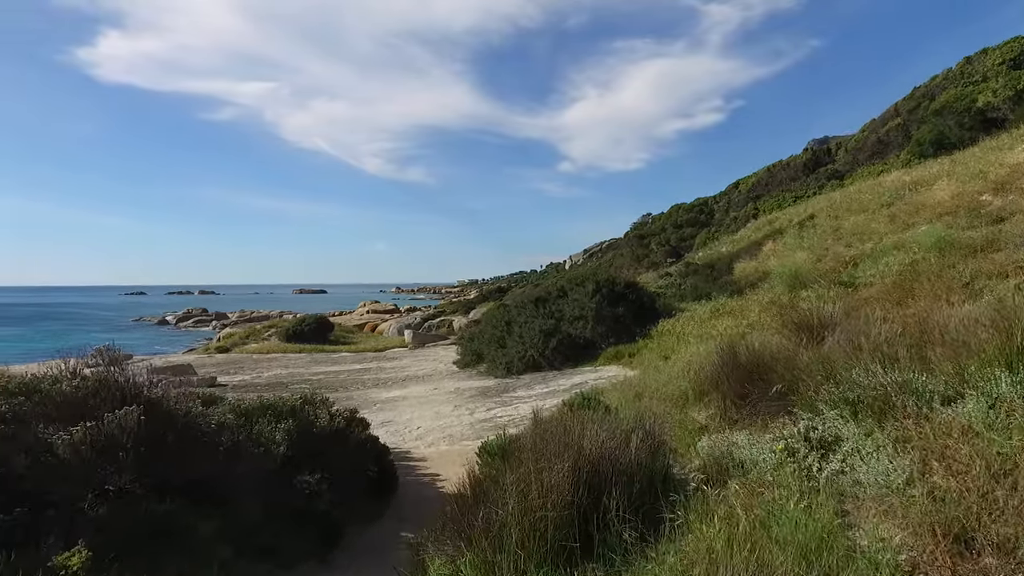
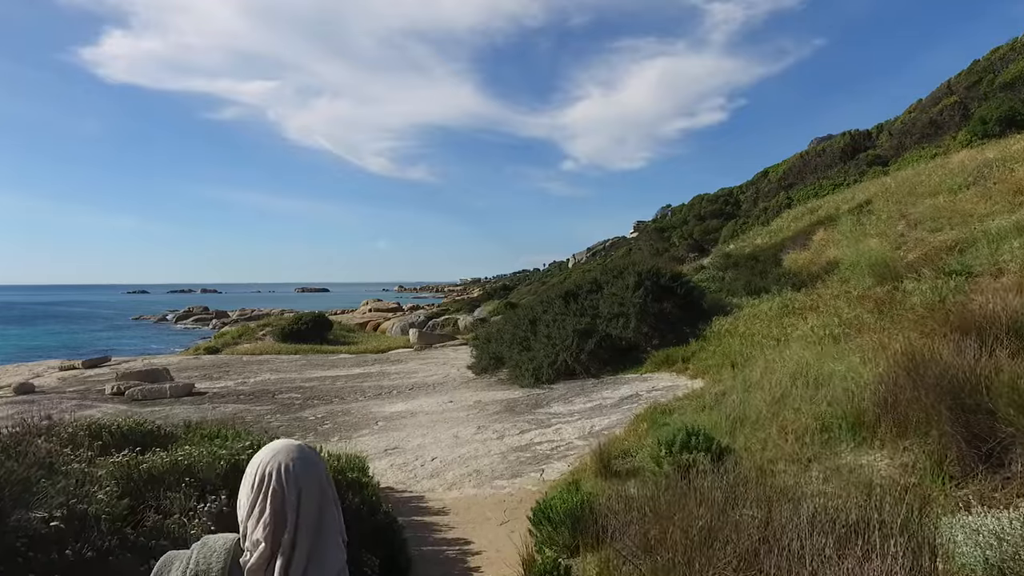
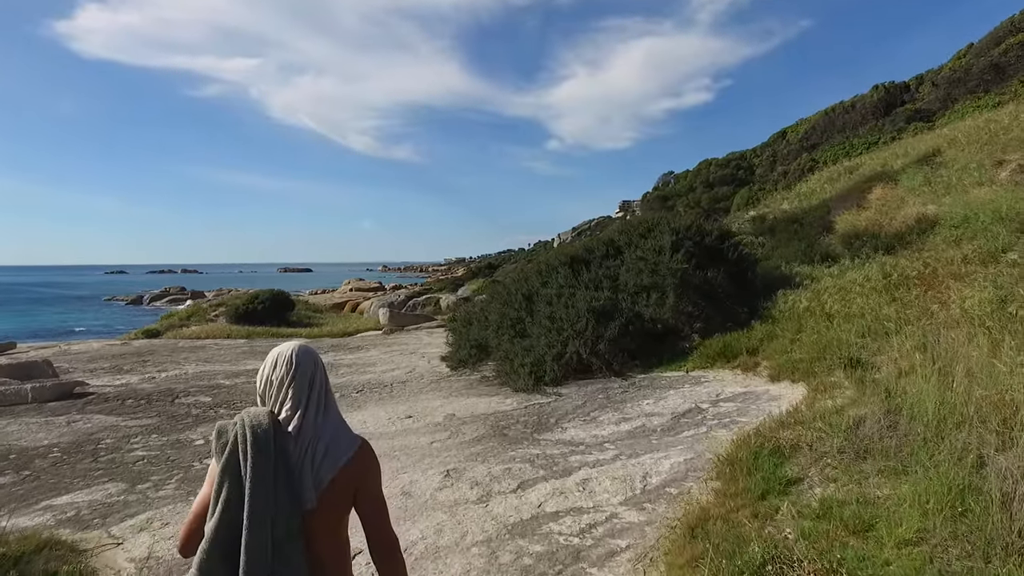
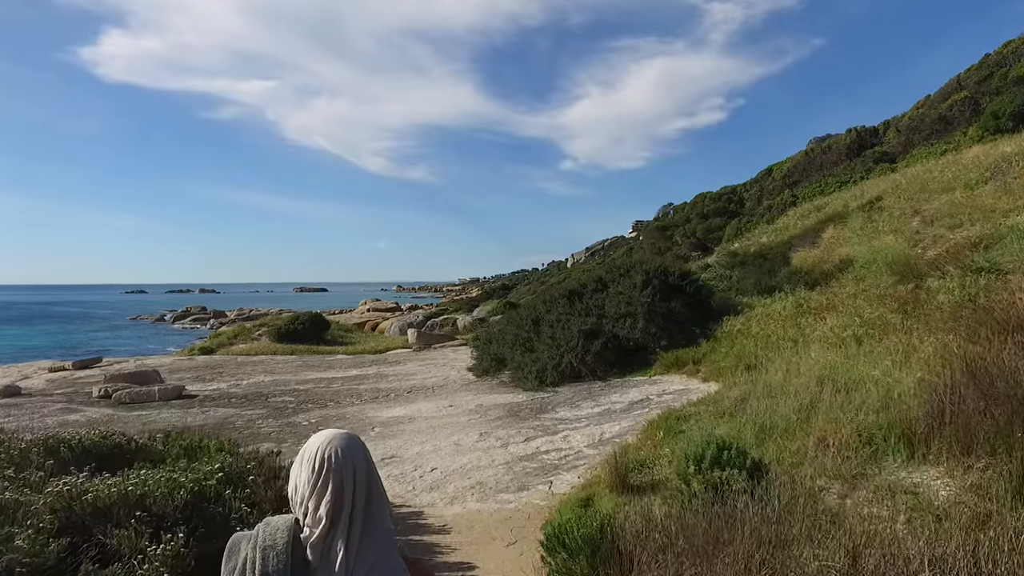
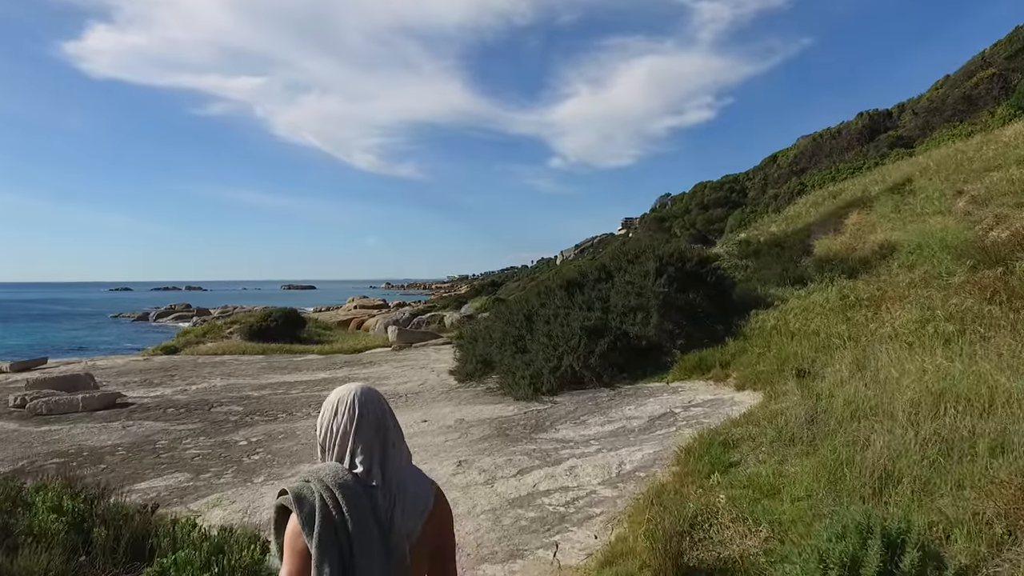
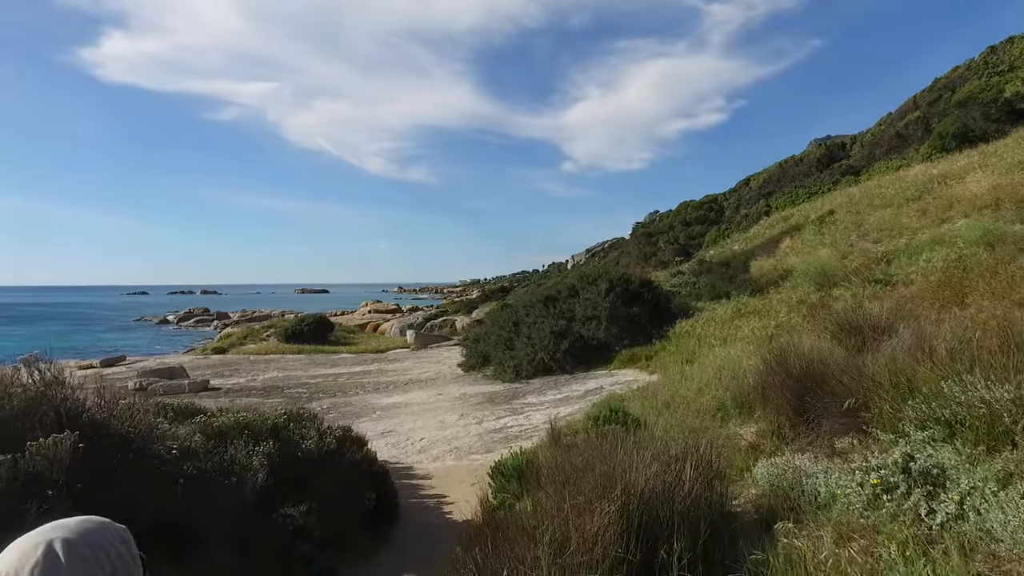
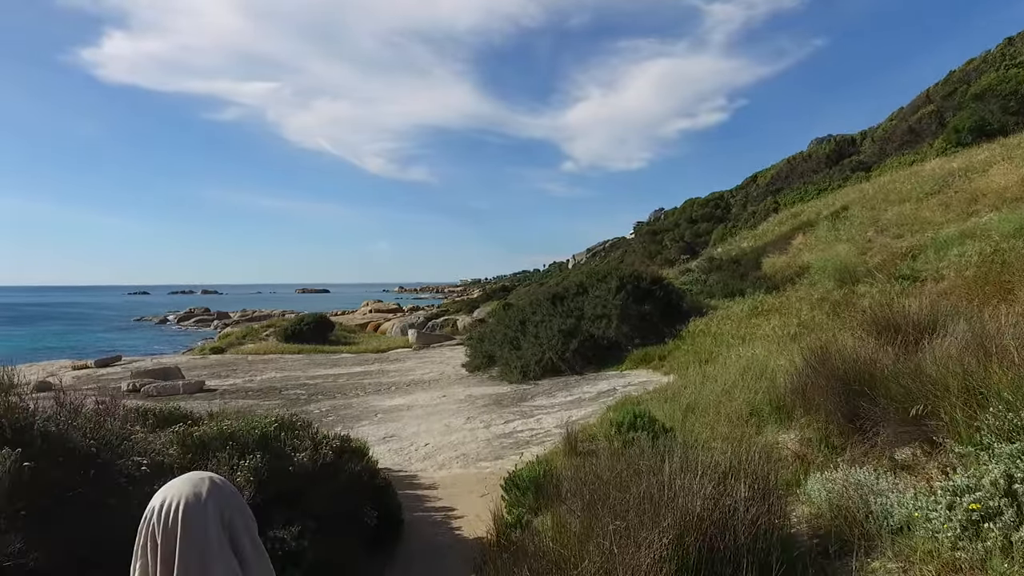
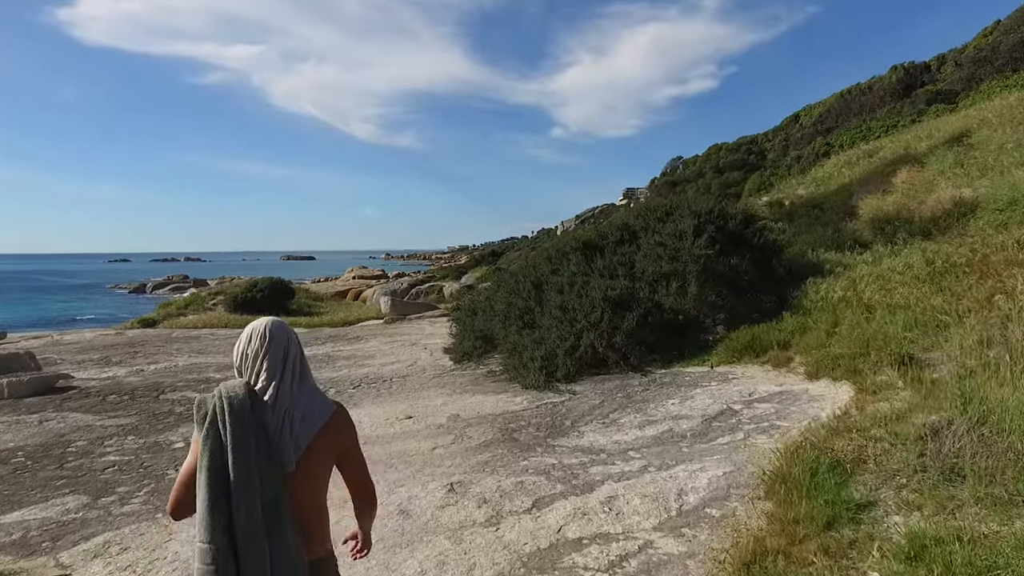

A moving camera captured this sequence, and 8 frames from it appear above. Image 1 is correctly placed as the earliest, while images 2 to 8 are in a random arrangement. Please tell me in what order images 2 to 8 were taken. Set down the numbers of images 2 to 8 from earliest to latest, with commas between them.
6, 7, 2, 4, 5, 3, 8
